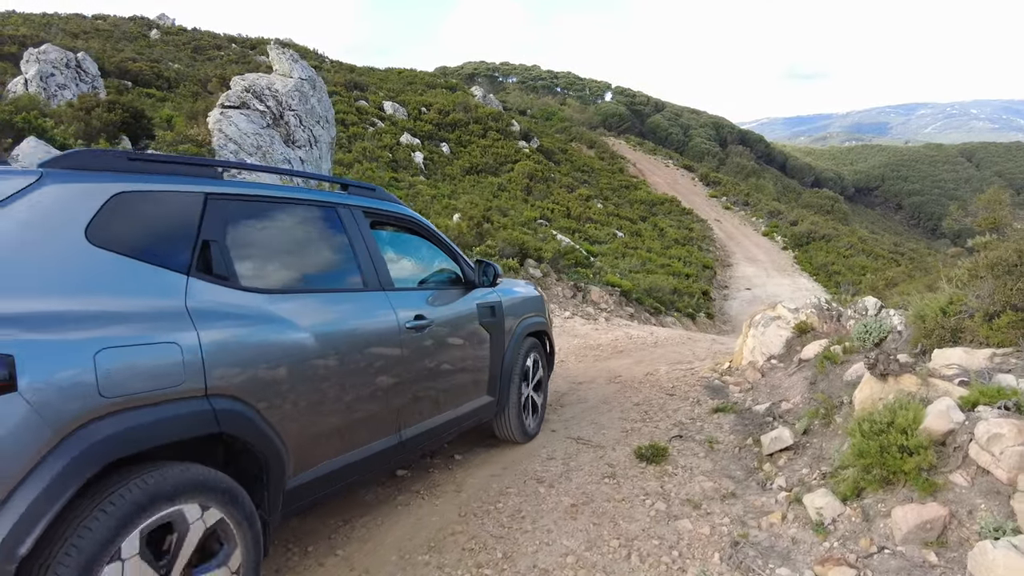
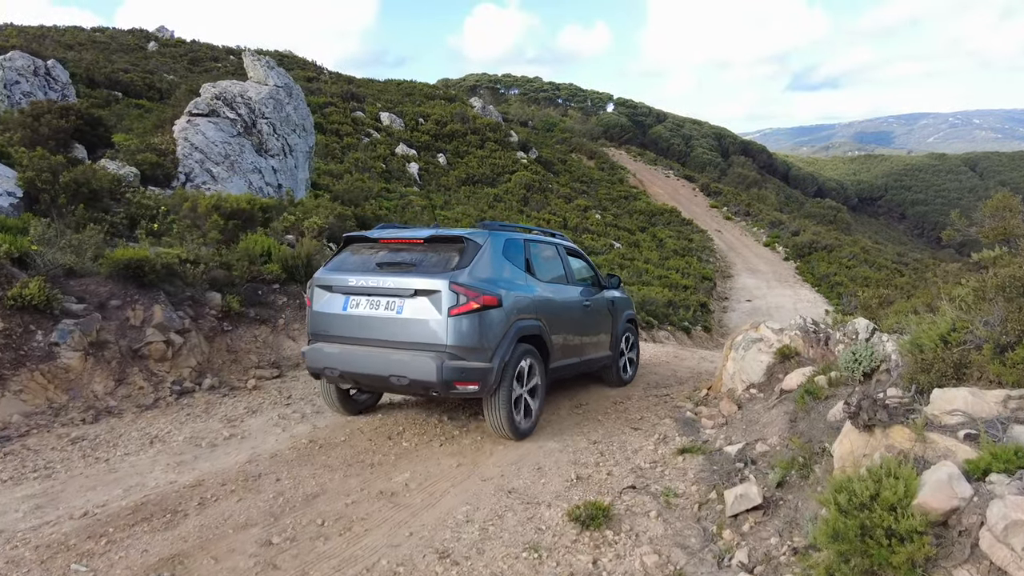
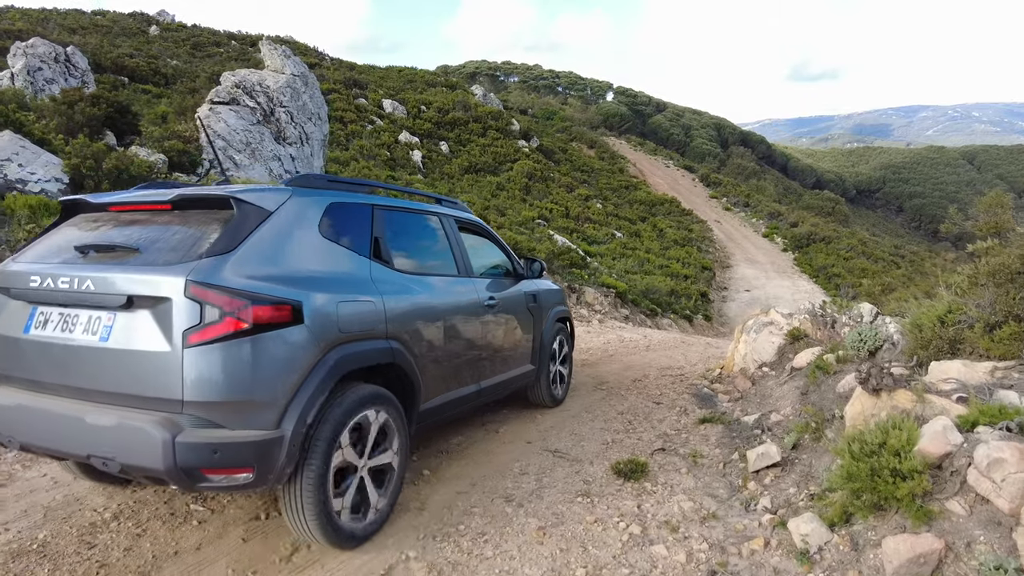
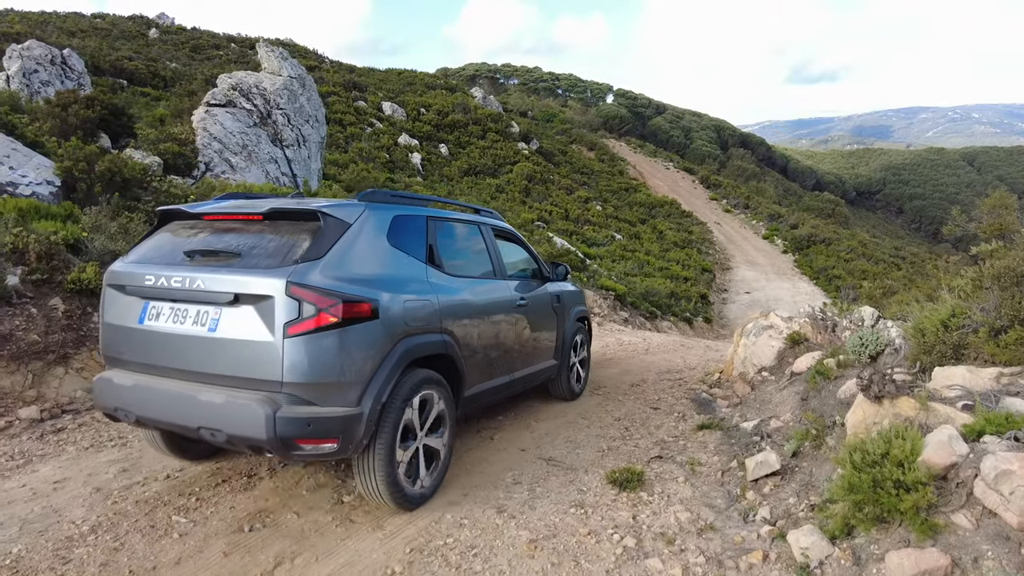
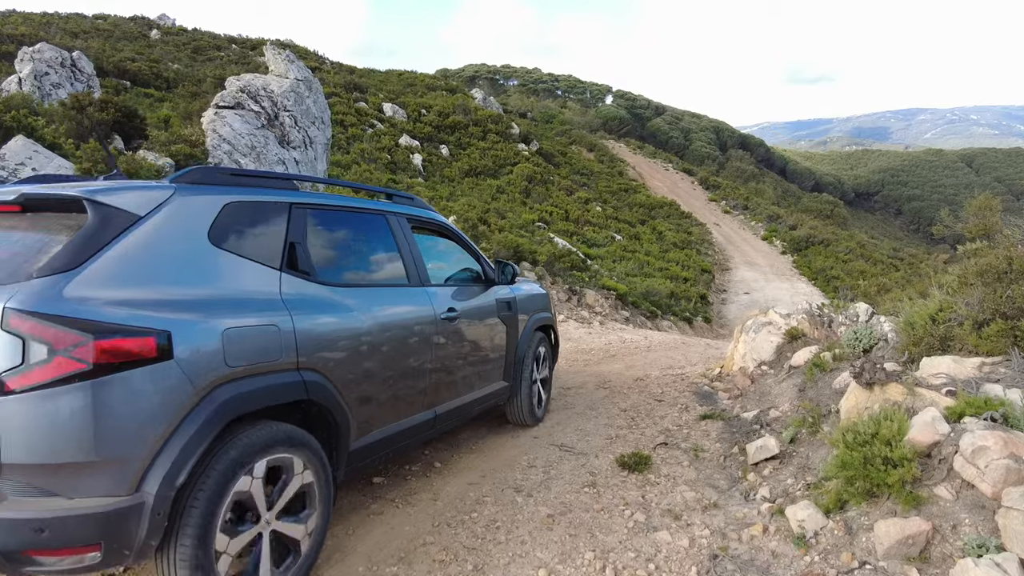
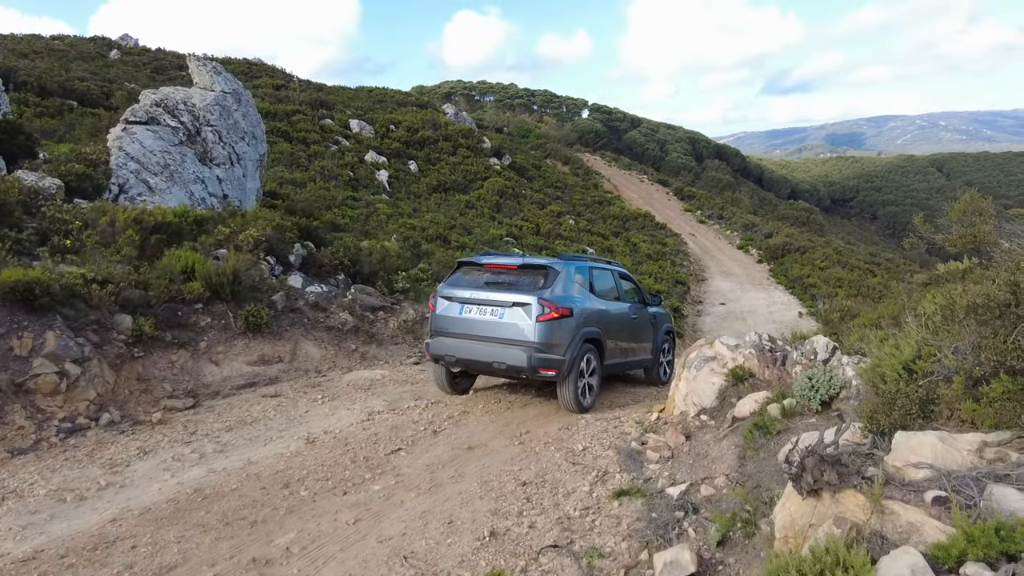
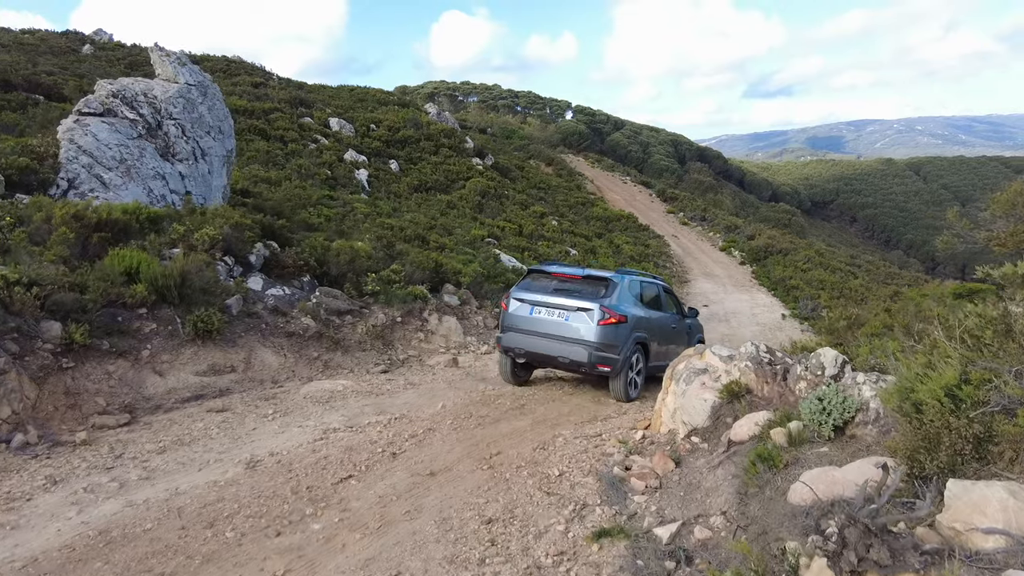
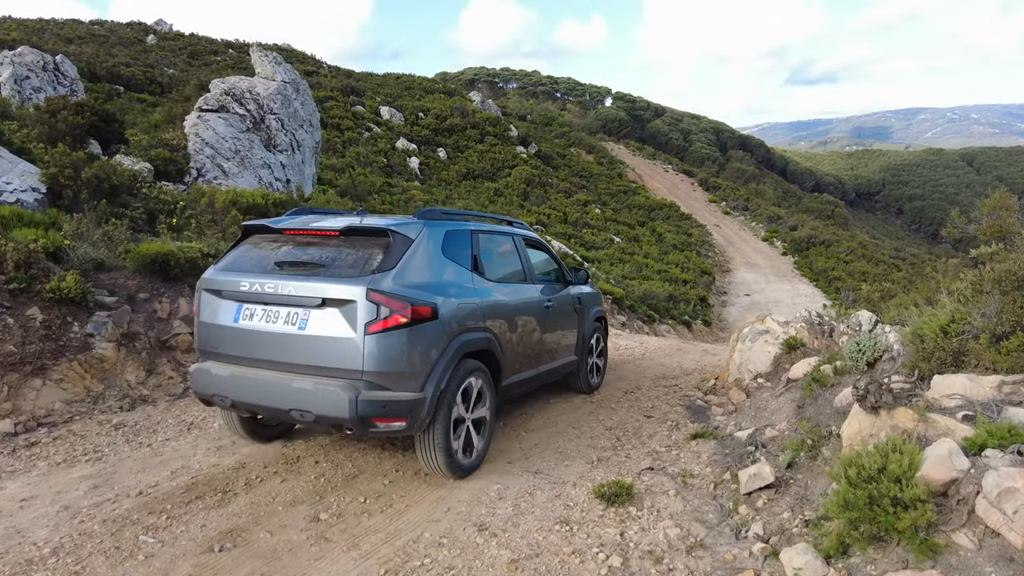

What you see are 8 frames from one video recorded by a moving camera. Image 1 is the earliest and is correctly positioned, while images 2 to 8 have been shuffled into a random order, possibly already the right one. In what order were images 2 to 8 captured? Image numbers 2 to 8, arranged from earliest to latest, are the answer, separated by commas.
5, 3, 4, 8, 2, 6, 7
